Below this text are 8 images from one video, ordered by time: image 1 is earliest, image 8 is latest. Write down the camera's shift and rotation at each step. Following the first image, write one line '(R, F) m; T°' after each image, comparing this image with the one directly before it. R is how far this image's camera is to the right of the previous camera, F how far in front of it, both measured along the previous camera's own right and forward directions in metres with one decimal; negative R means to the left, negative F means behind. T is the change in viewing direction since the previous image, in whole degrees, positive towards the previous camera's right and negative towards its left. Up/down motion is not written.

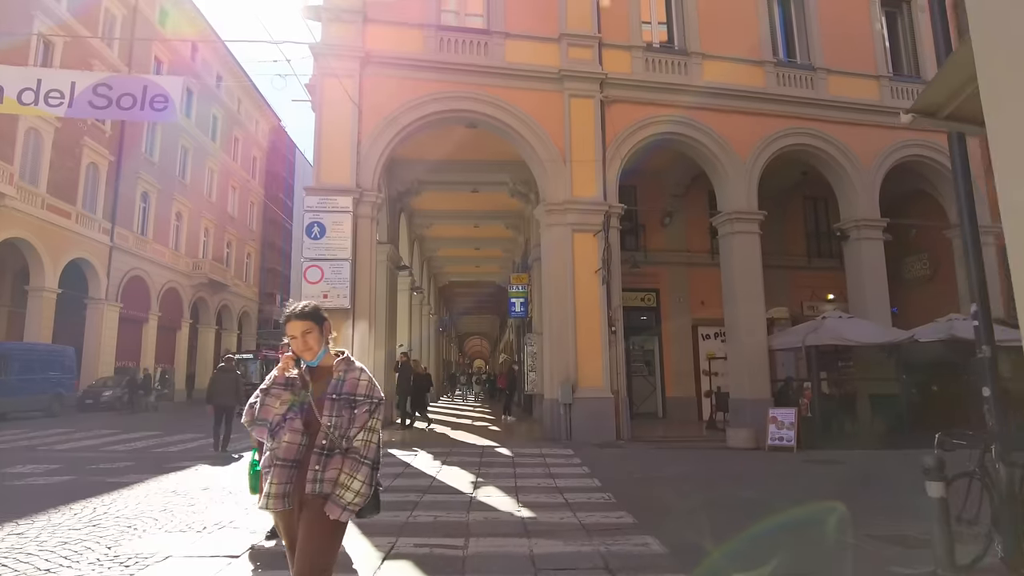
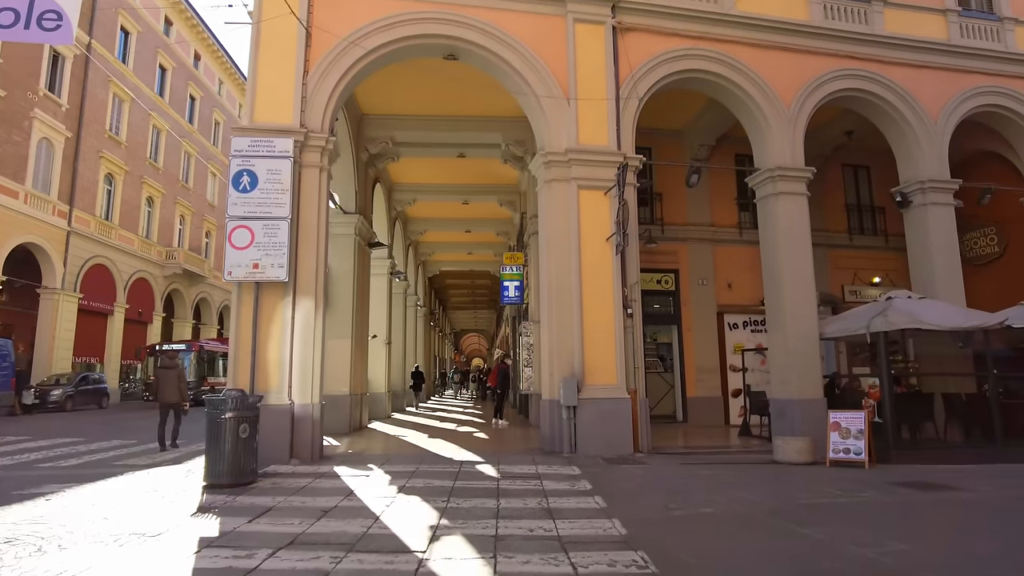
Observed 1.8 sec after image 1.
(+0.2, +2.6) m; 0°
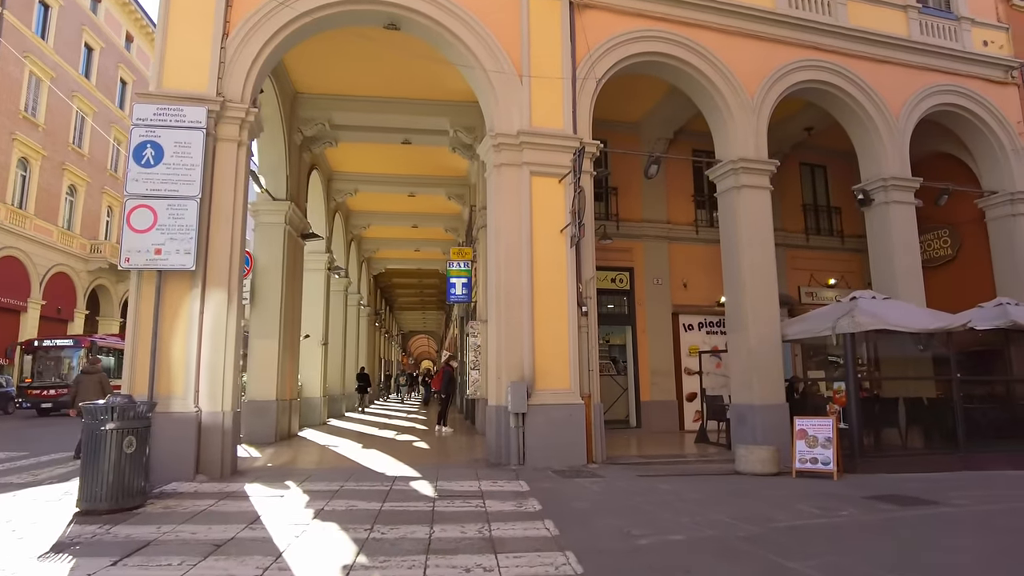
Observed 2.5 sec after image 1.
(+0.1, +0.9) m; +4°
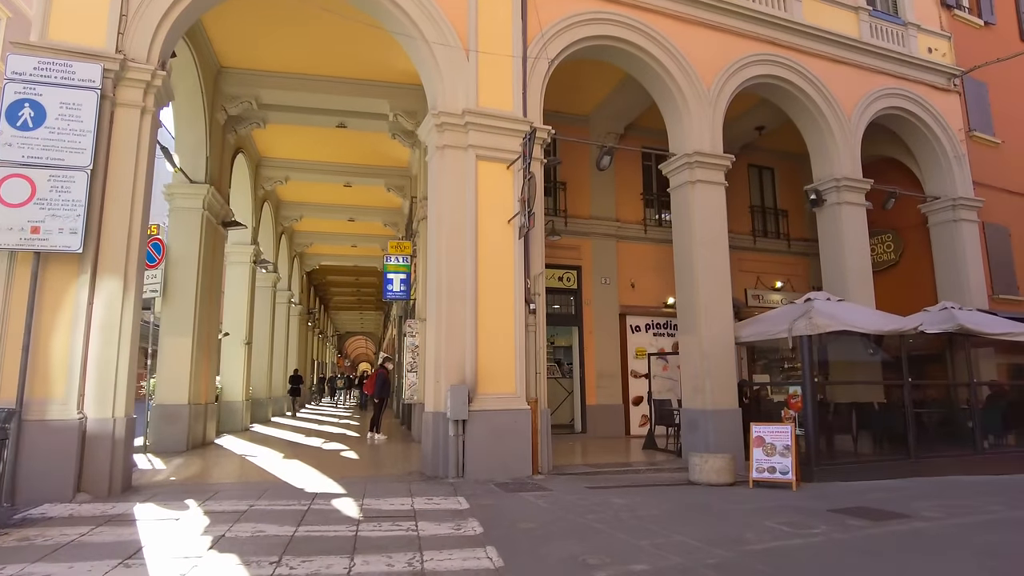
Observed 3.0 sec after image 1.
(0.0, +0.8) m; +5°
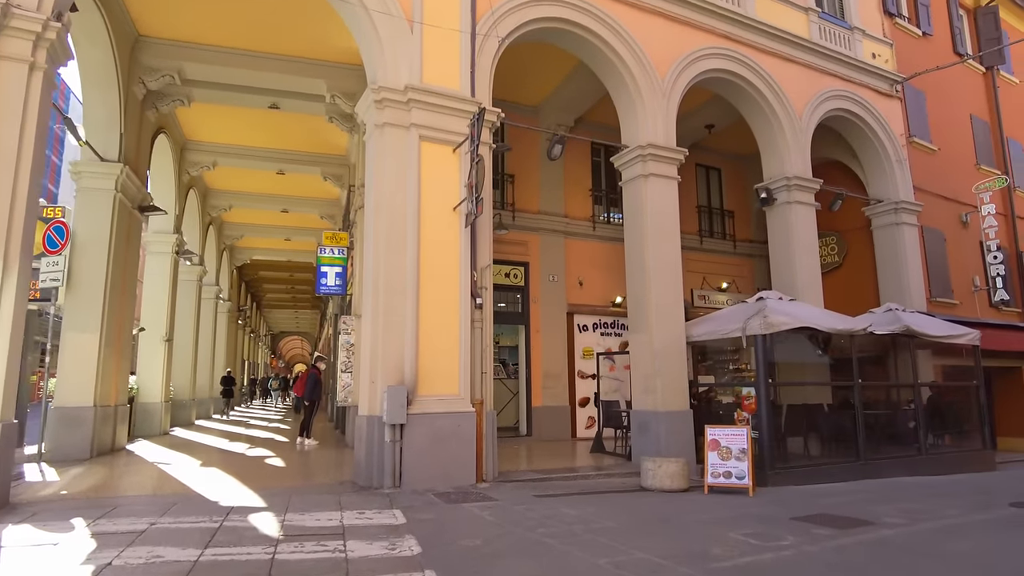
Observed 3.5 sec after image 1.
(0.0, +0.6) m; +5°
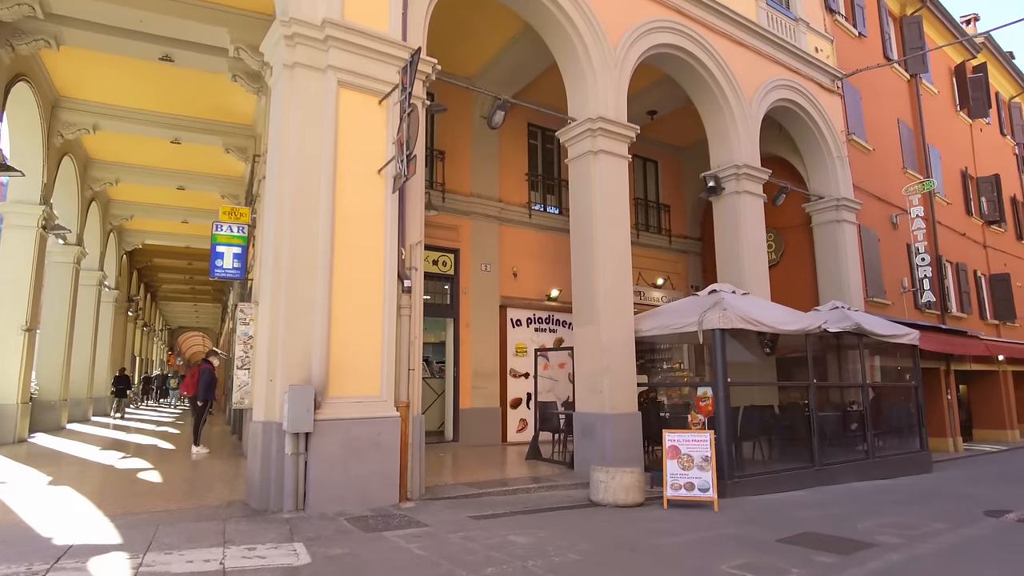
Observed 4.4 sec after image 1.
(-0.2, +1.2) m; +7°
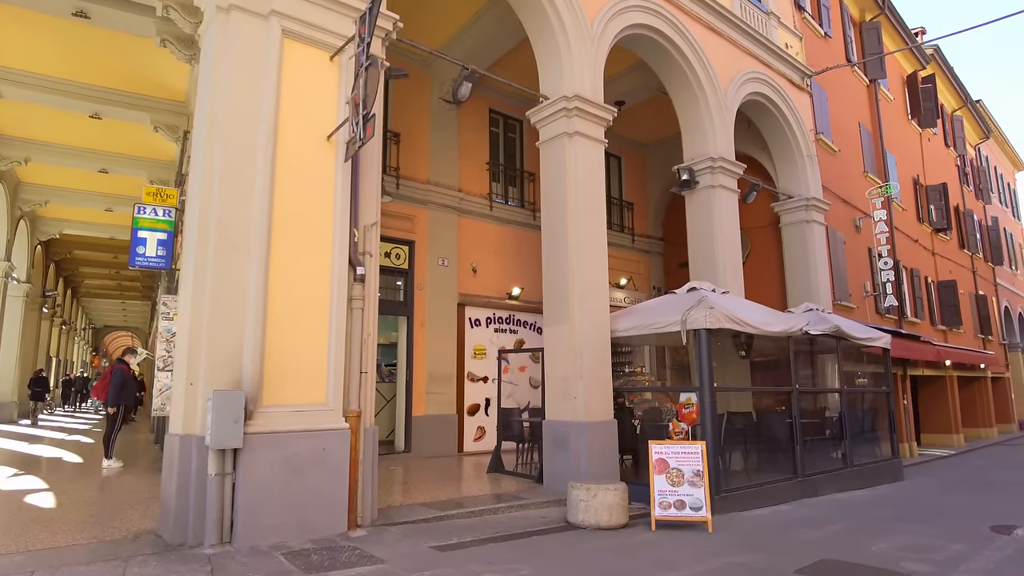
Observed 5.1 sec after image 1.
(-0.2, +0.9) m; +5°
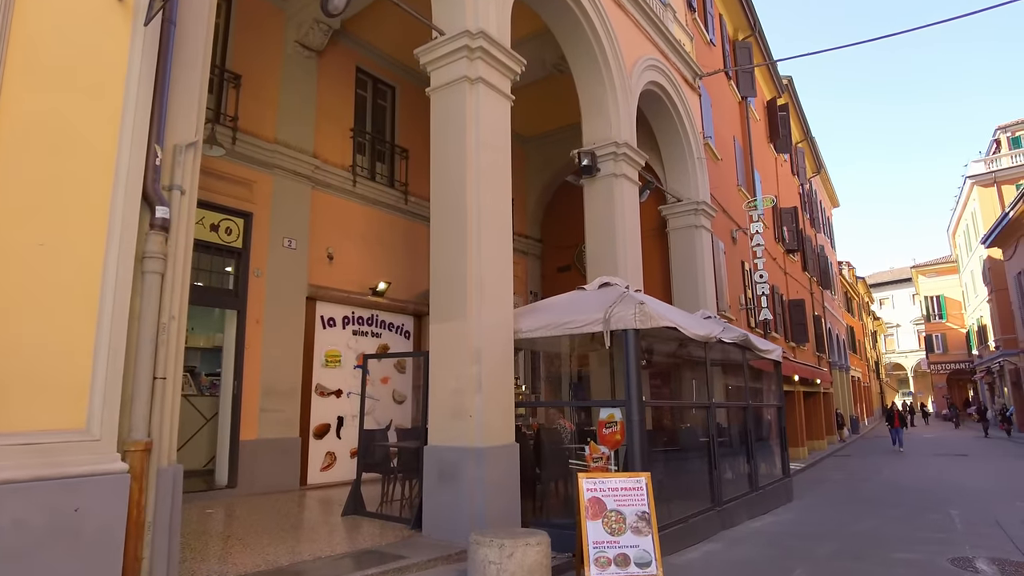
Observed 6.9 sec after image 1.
(-0.3, +1.8) m; +13°
